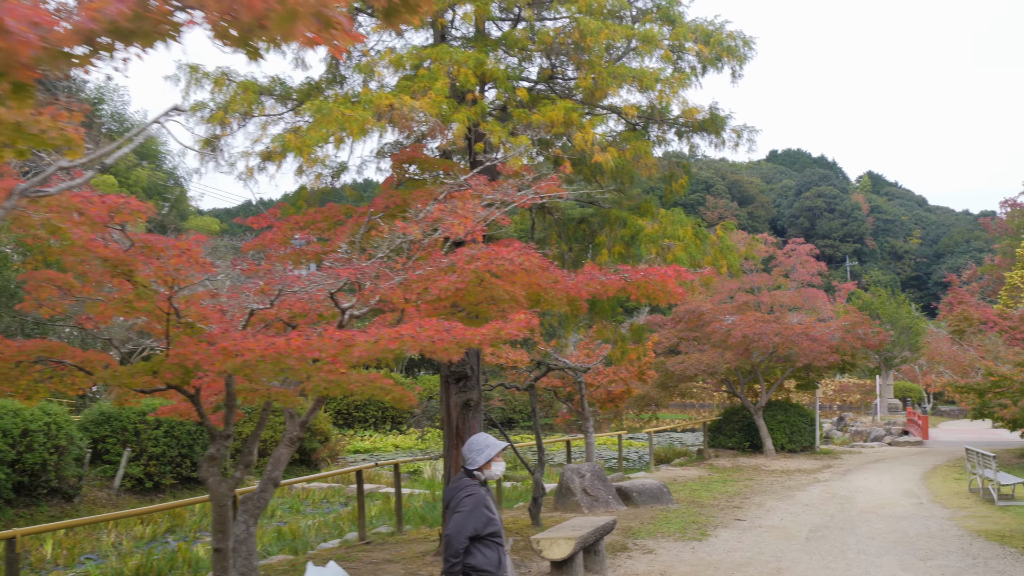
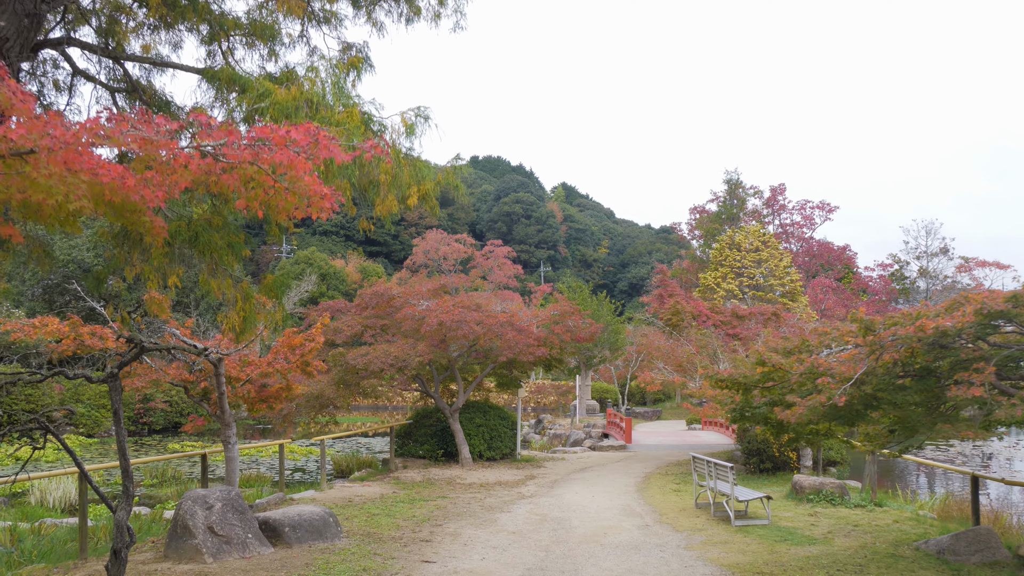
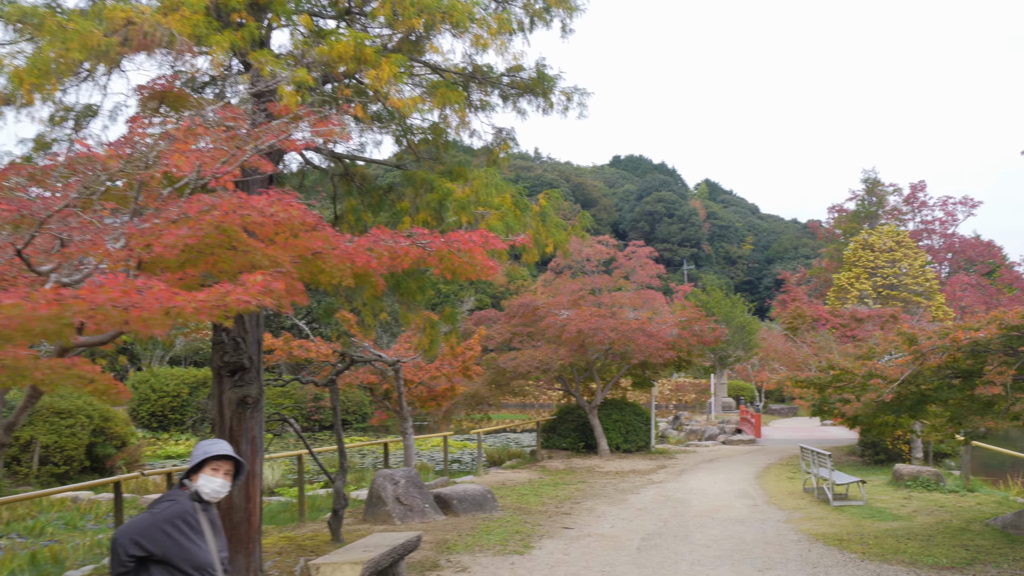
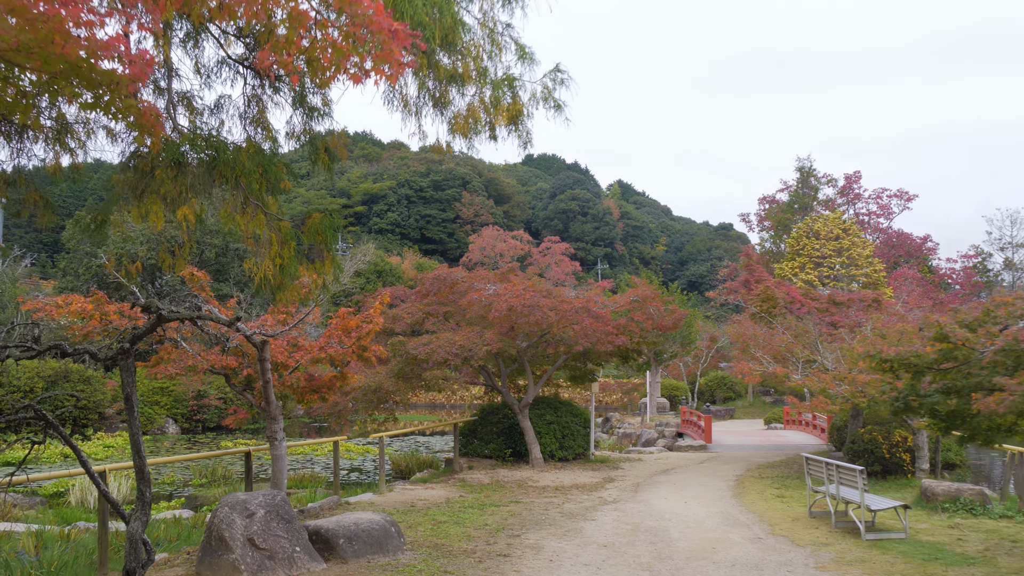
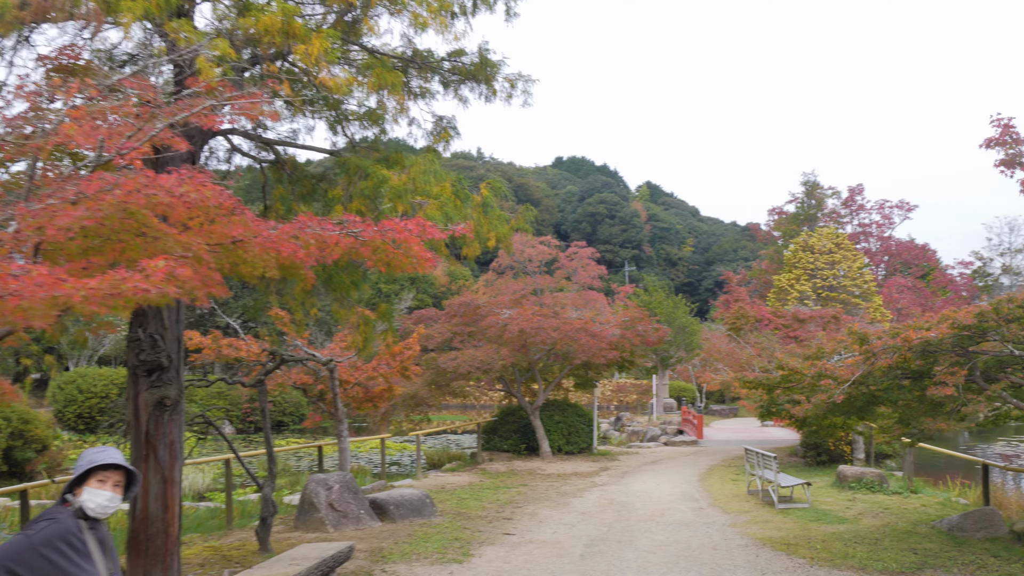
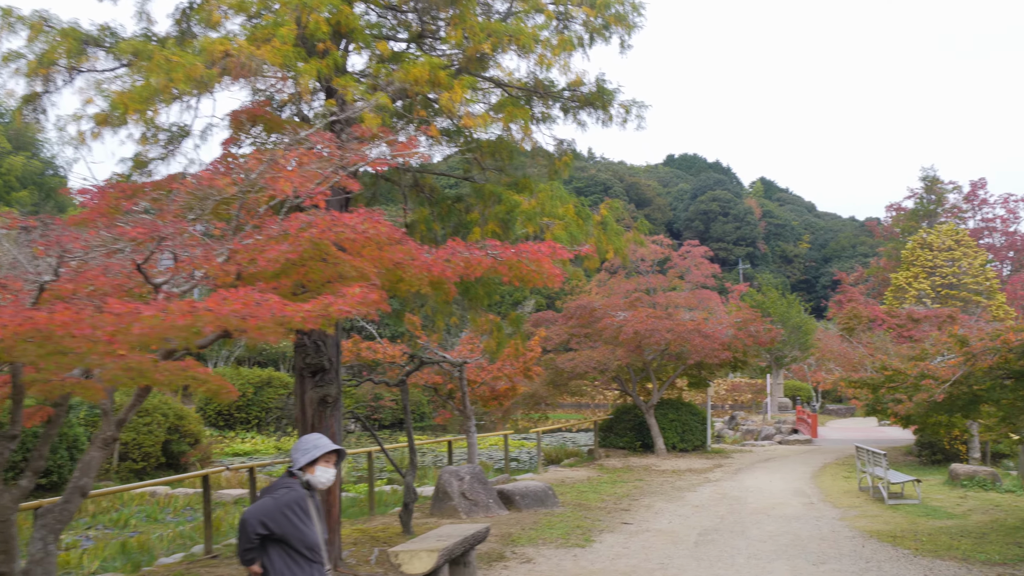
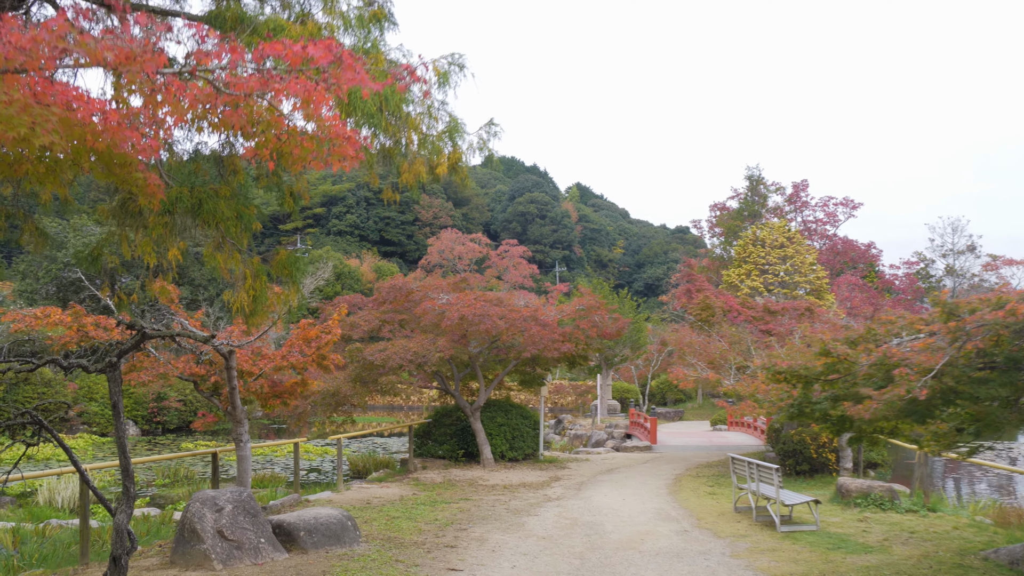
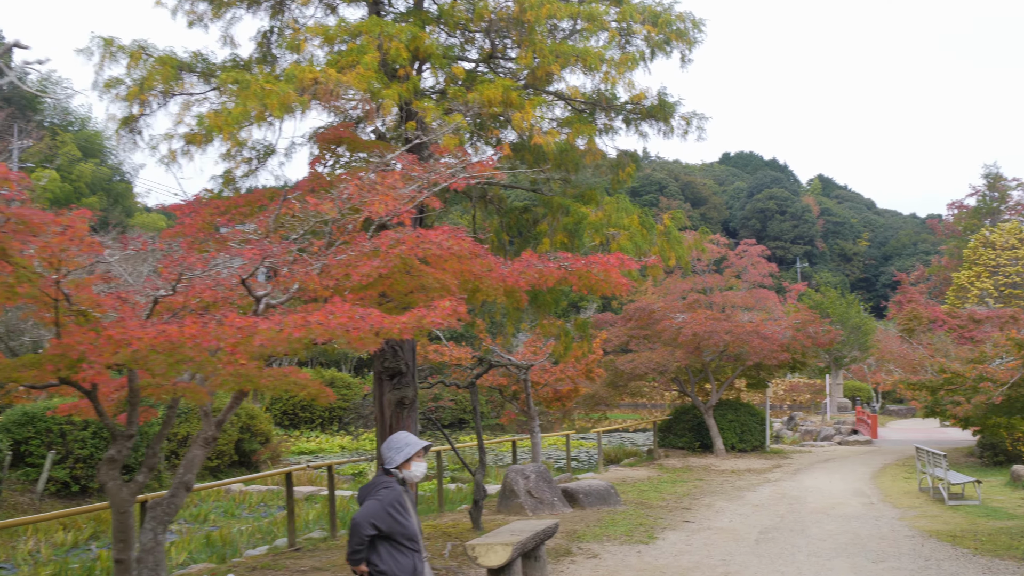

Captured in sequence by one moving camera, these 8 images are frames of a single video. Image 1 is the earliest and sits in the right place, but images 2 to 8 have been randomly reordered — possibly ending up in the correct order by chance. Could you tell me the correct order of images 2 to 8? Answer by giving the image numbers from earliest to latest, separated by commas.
8, 6, 3, 5, 2, 7, 4
